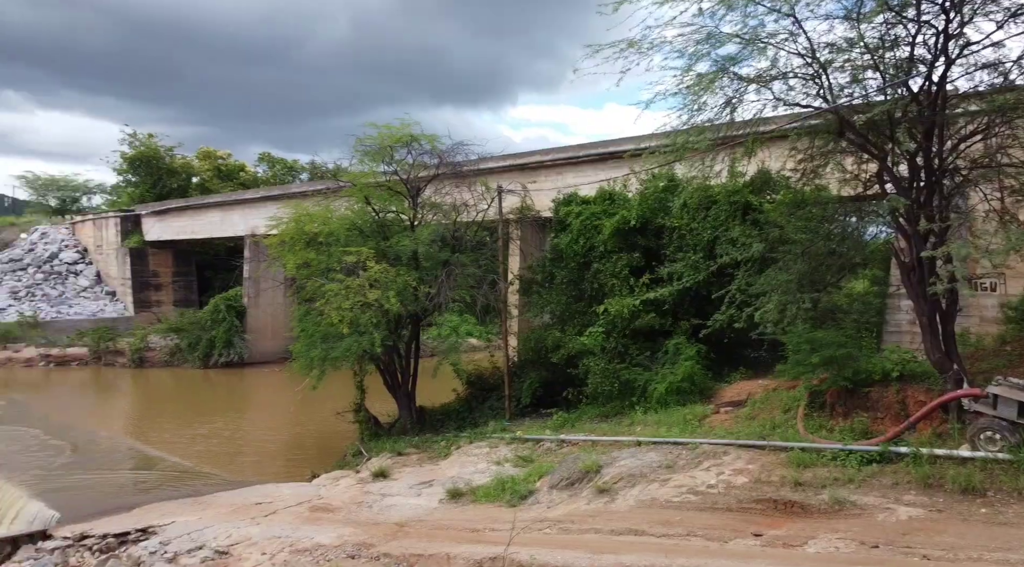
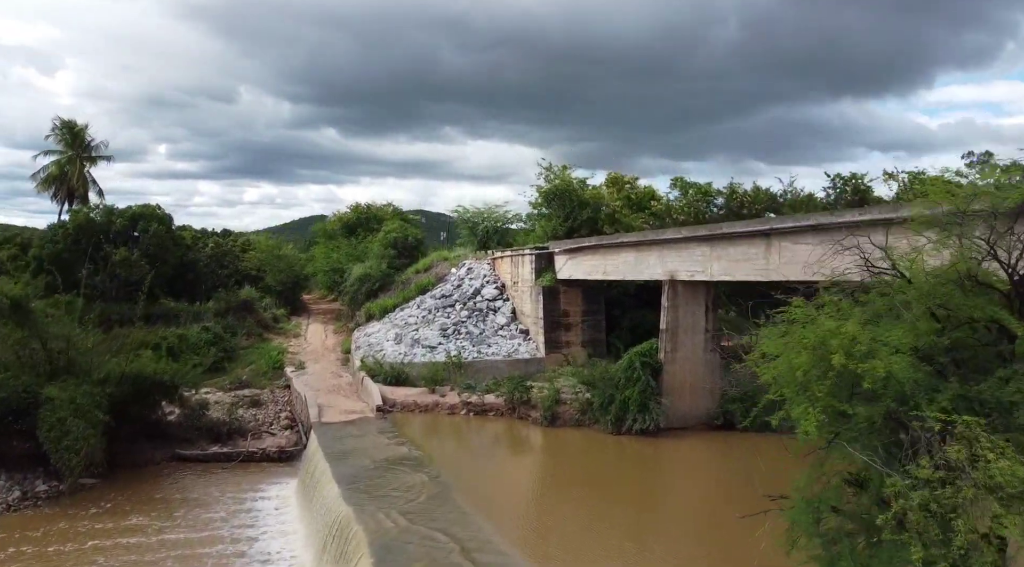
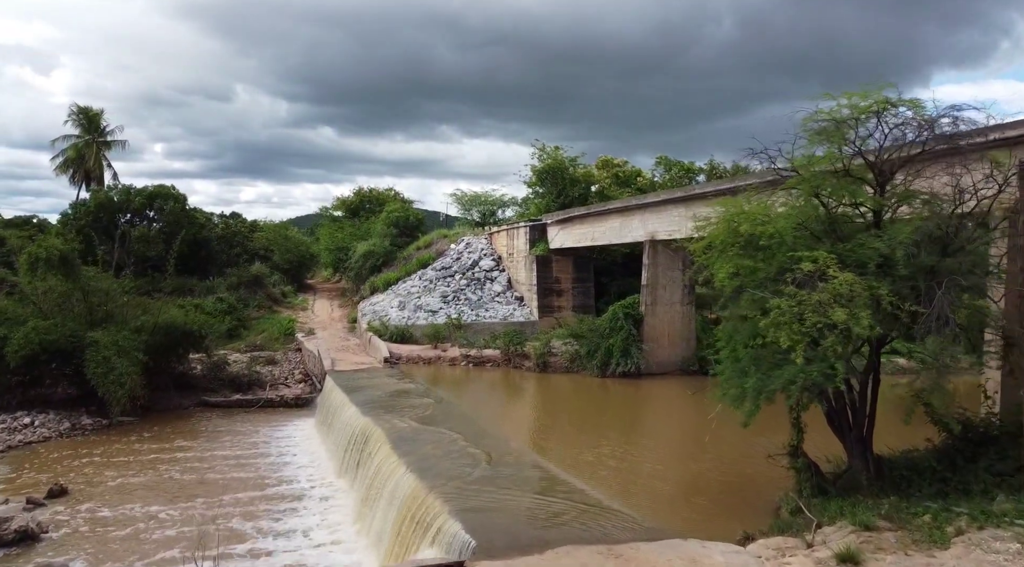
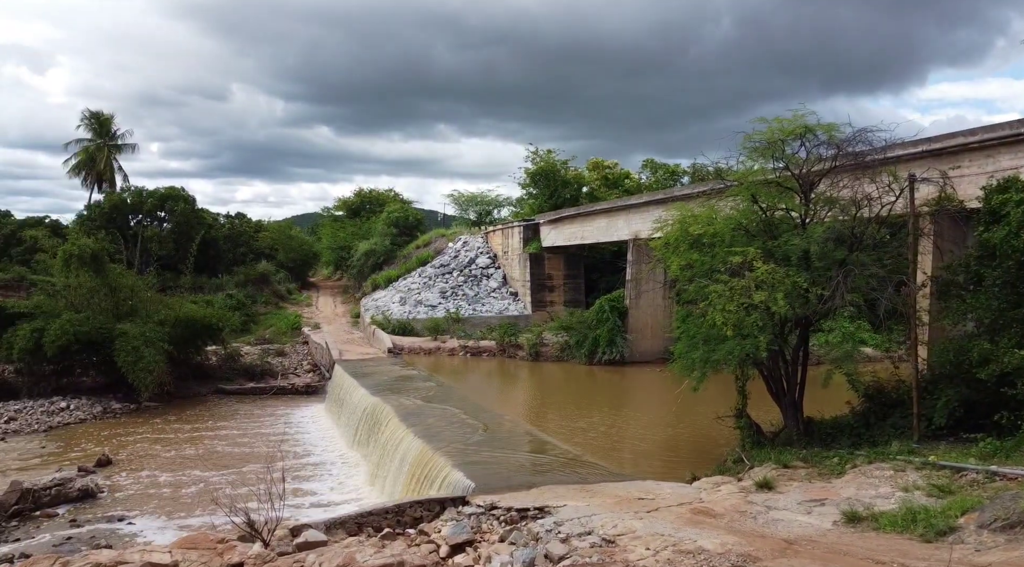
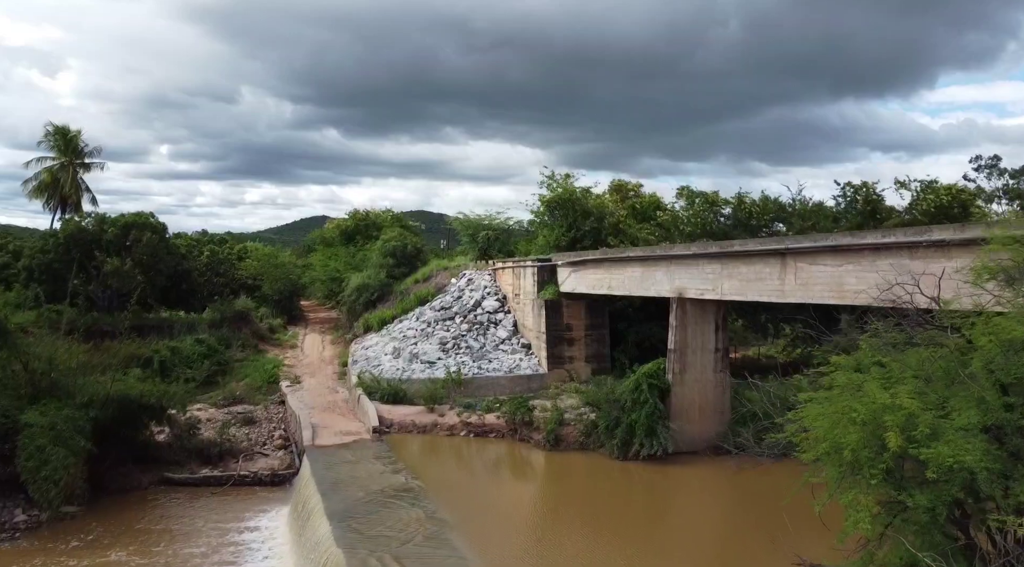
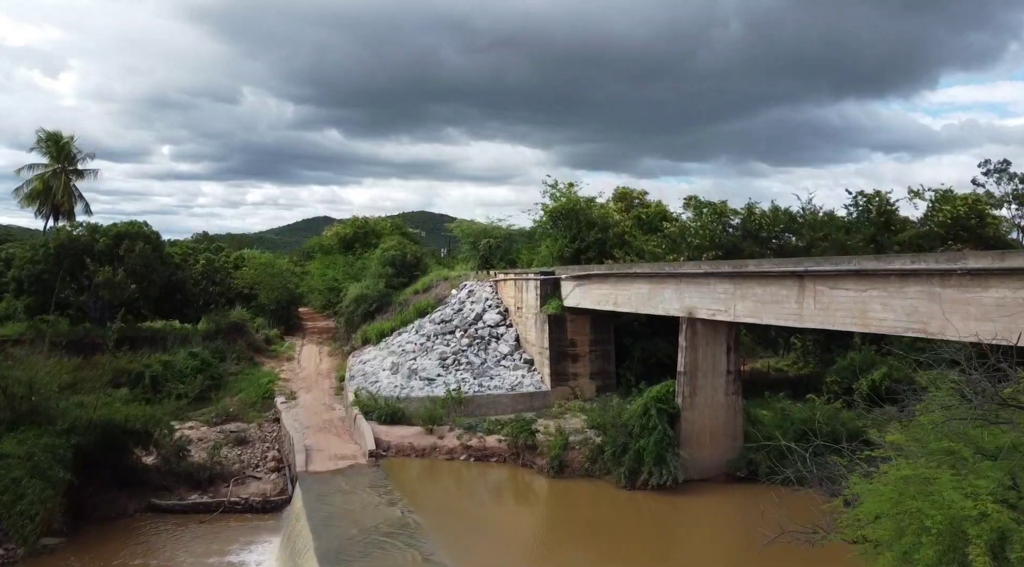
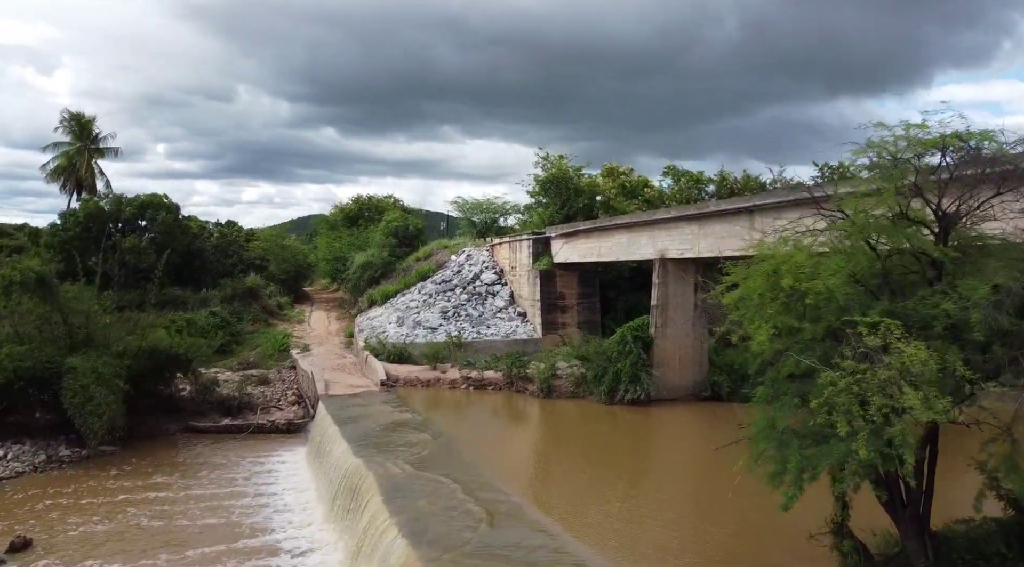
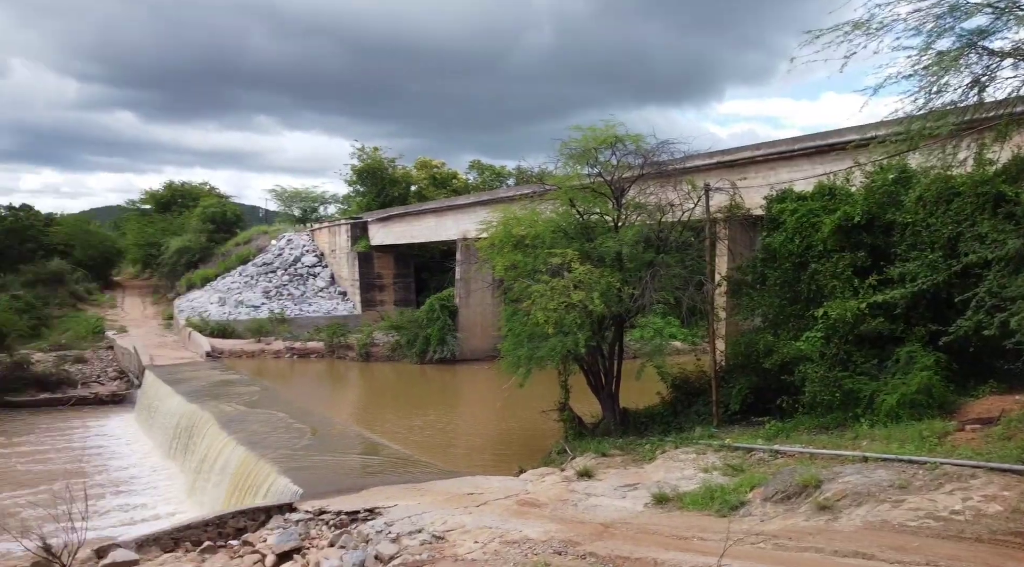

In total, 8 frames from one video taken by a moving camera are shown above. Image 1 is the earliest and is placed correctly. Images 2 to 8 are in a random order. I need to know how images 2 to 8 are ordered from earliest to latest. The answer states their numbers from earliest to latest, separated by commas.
8, 4, 3, 7, 2, 5, 6
